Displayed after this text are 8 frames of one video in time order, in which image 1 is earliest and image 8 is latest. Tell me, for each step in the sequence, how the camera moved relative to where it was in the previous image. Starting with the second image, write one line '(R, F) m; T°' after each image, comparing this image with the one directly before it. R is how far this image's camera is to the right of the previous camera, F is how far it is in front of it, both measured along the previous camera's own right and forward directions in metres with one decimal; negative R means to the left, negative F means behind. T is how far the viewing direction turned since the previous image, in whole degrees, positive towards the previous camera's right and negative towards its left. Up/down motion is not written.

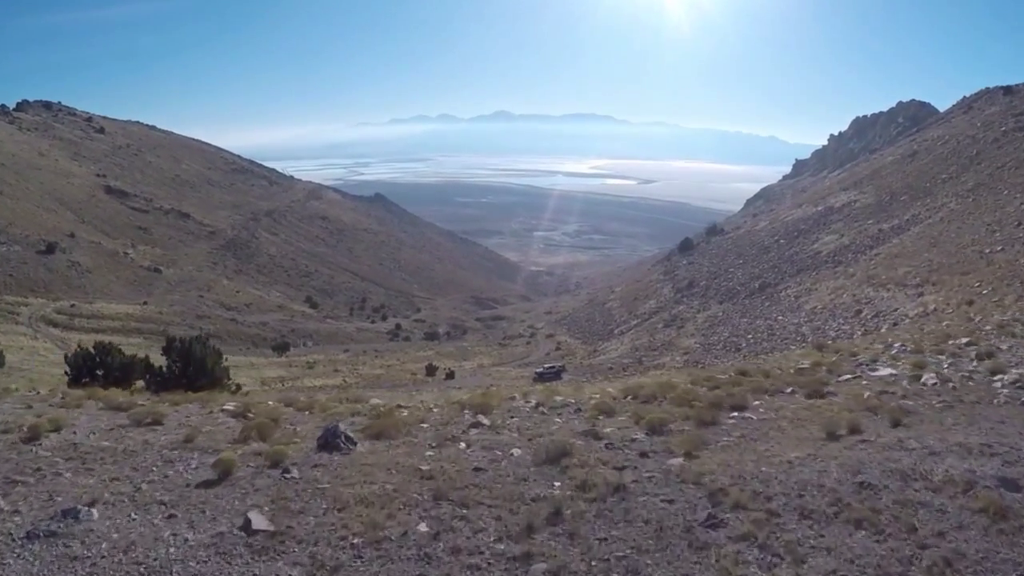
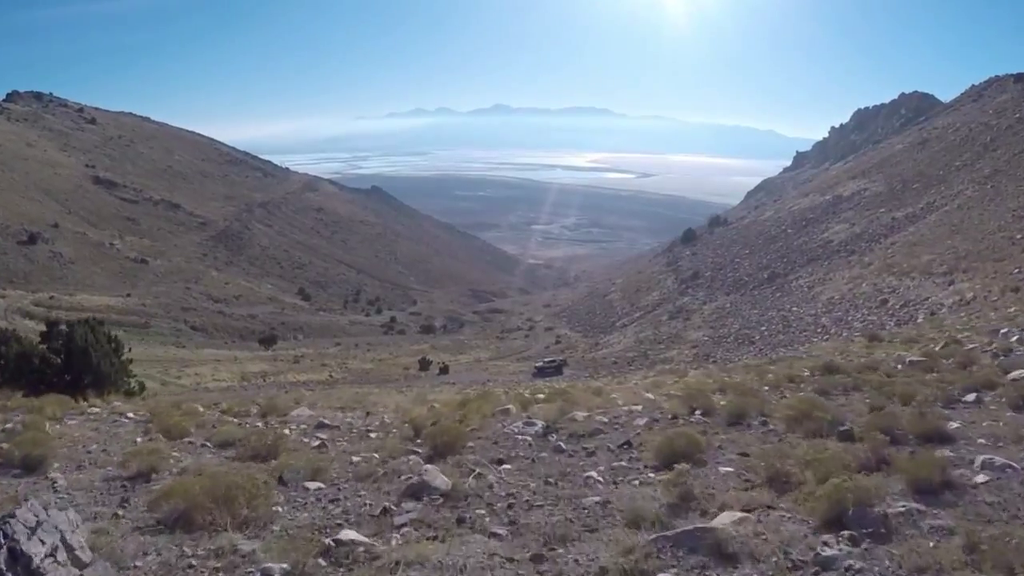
(0.0, +2.4) m; 0°
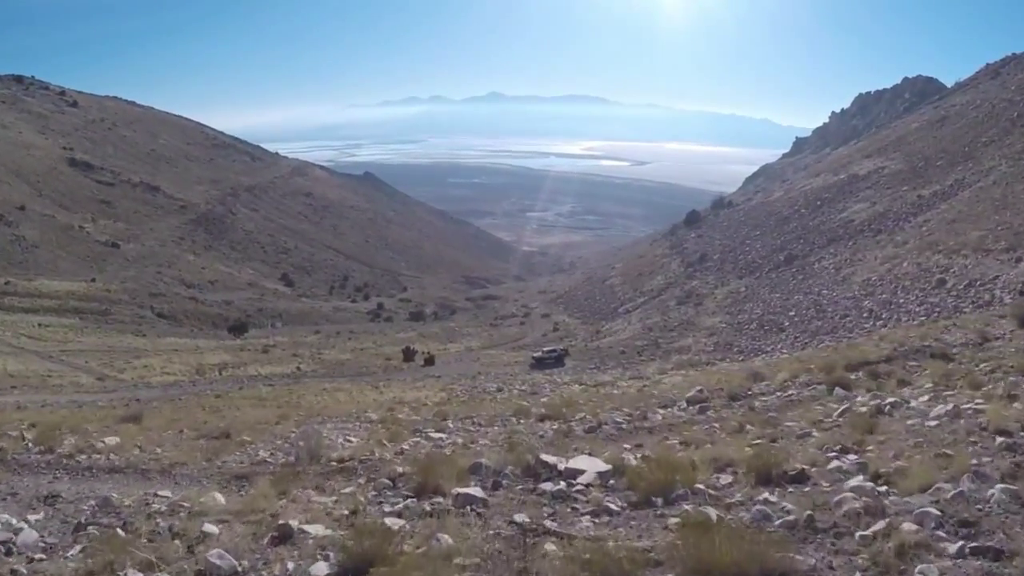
(0.0, +4.3) m; 0°
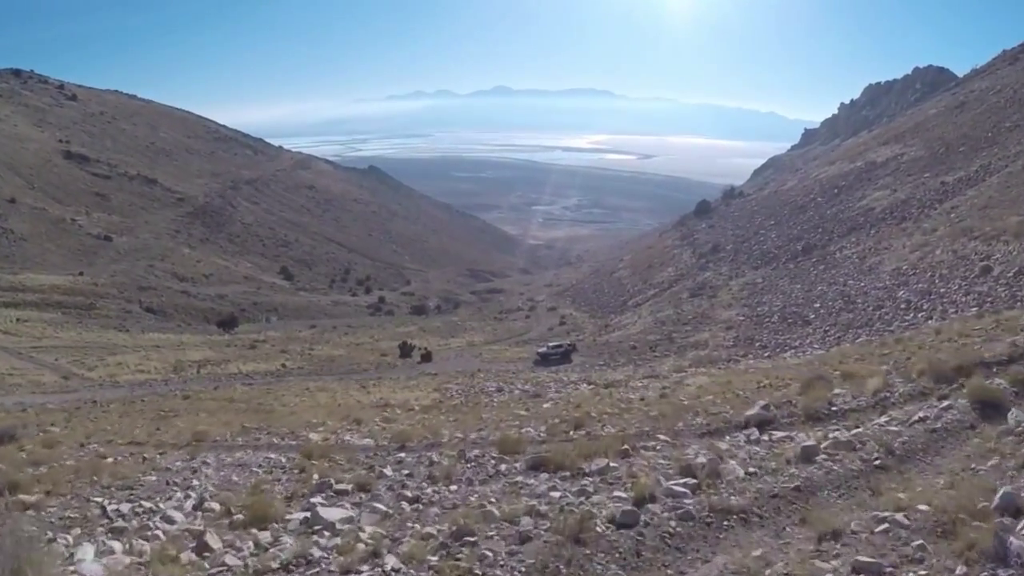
(+0.2, +2.2) m; 0°
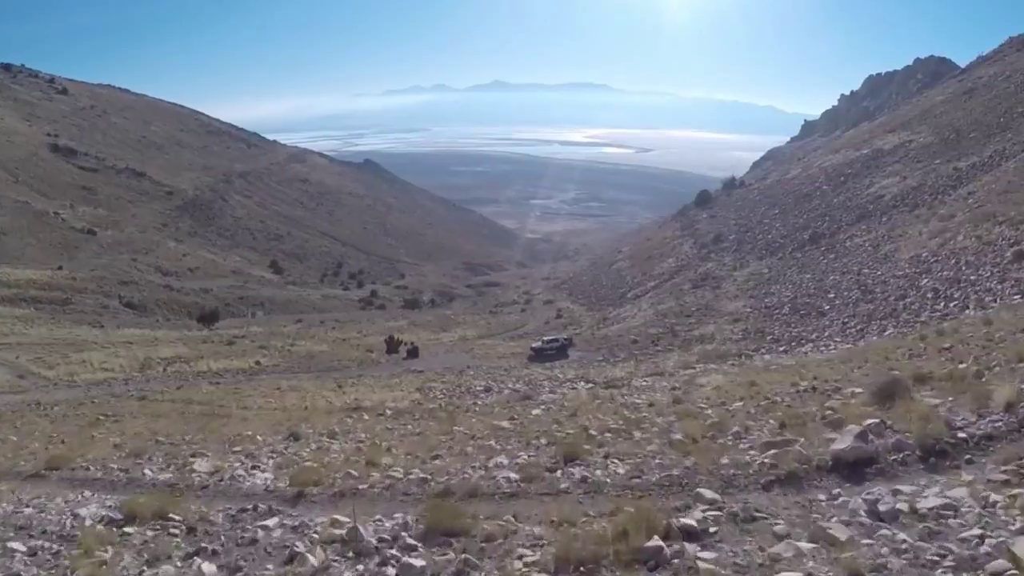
(+0.2, +1.9) m; 0°
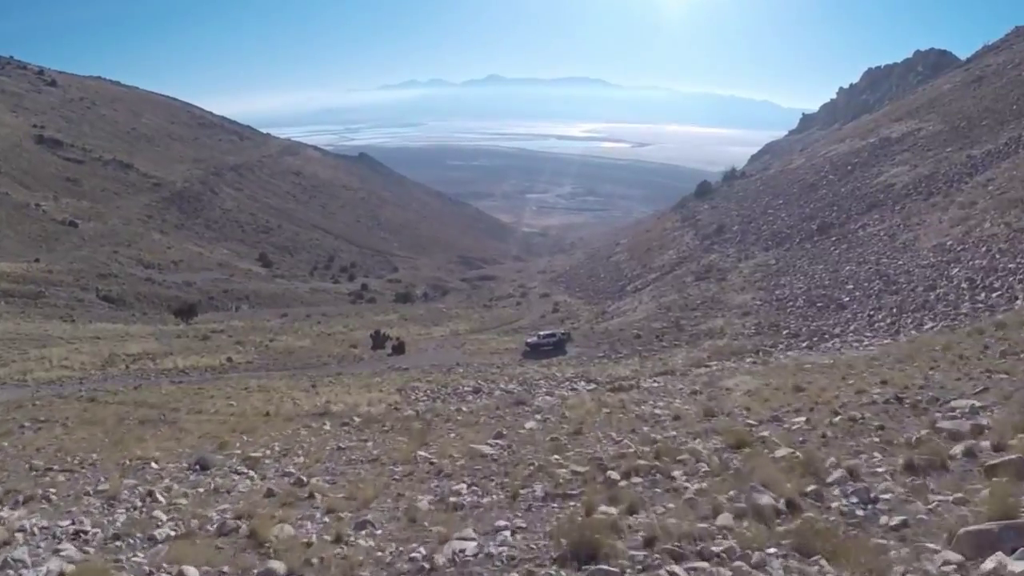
(+0.1, +1.9) m; 0°
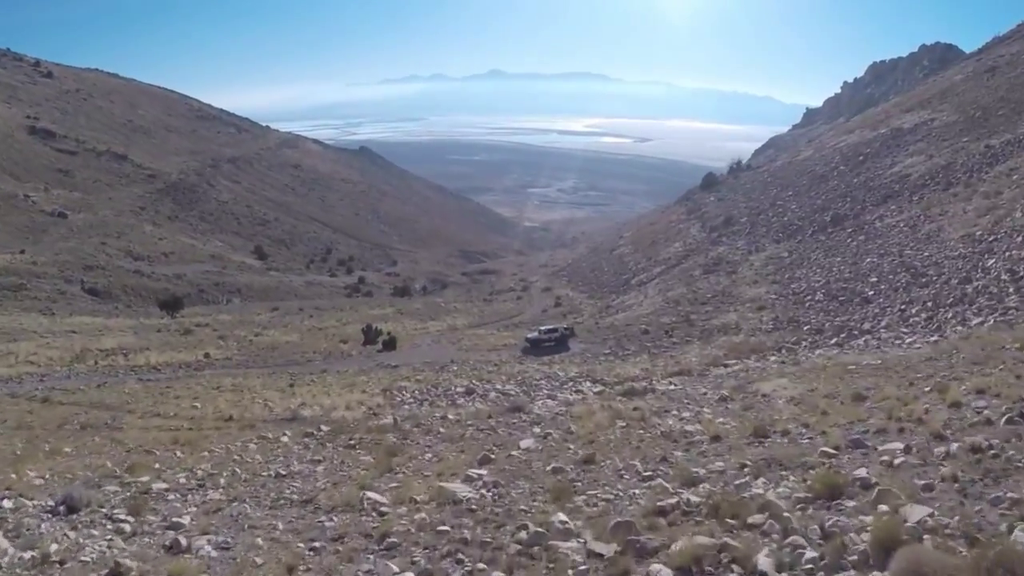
(+0.1, +1.6) m; 0°
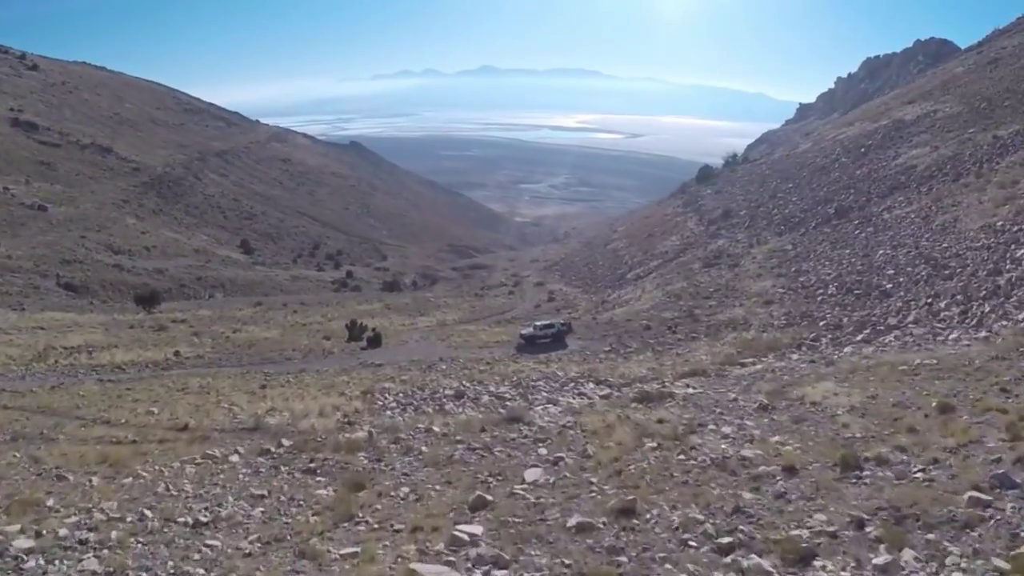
(-0.1, +1.4) m; +1°
